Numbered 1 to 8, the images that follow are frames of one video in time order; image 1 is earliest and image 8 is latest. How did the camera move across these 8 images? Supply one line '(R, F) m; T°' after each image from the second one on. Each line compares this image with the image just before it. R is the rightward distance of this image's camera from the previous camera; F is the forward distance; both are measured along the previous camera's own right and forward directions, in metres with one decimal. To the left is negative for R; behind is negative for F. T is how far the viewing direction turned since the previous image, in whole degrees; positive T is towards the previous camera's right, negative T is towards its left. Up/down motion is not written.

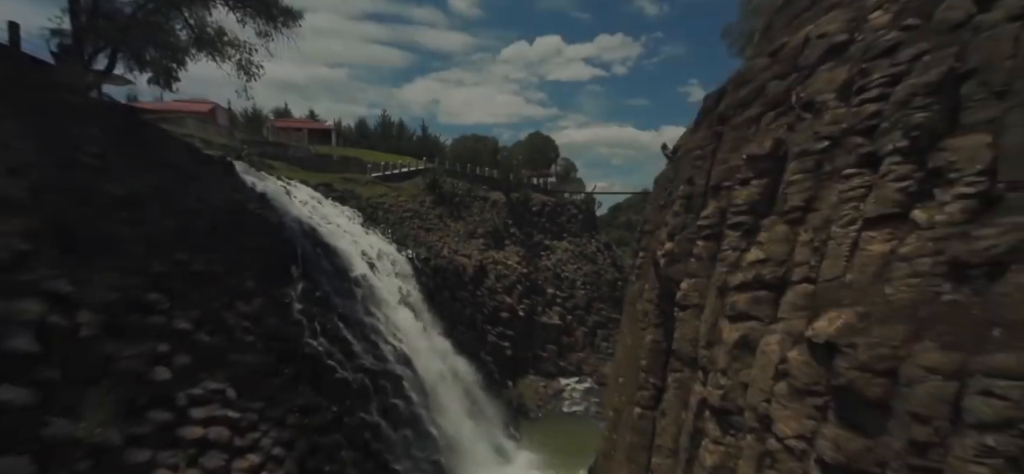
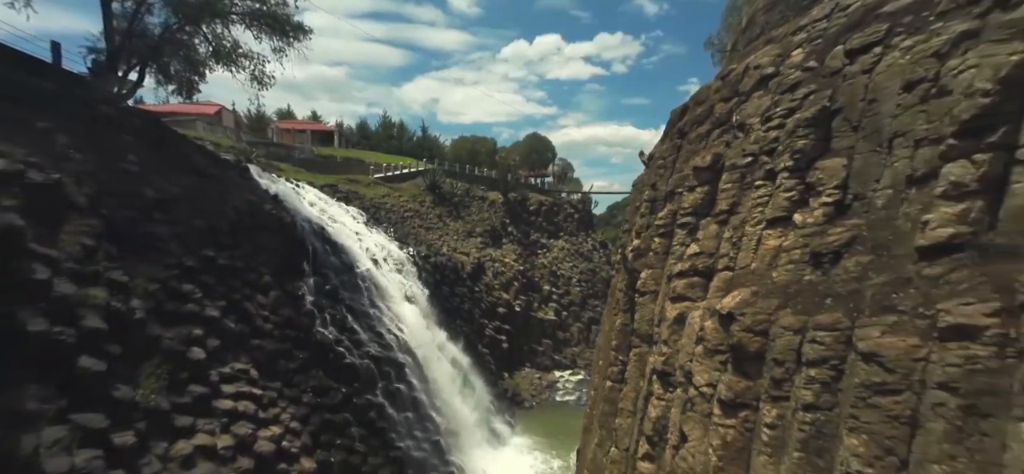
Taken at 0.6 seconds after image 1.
(+0.2, -1.2) m; 0°
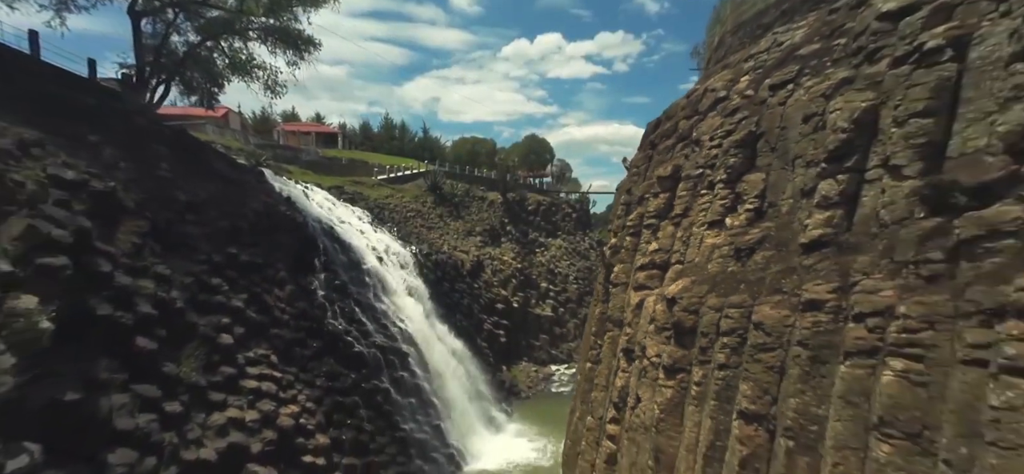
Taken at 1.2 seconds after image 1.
(+0.2, -1.2) m; 0°
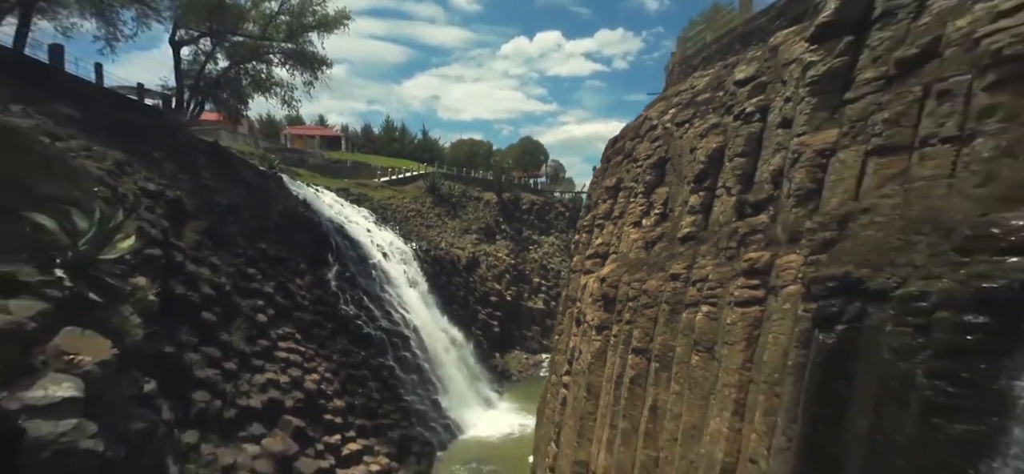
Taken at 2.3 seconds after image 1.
(+0.4, -2.3) m; 0°
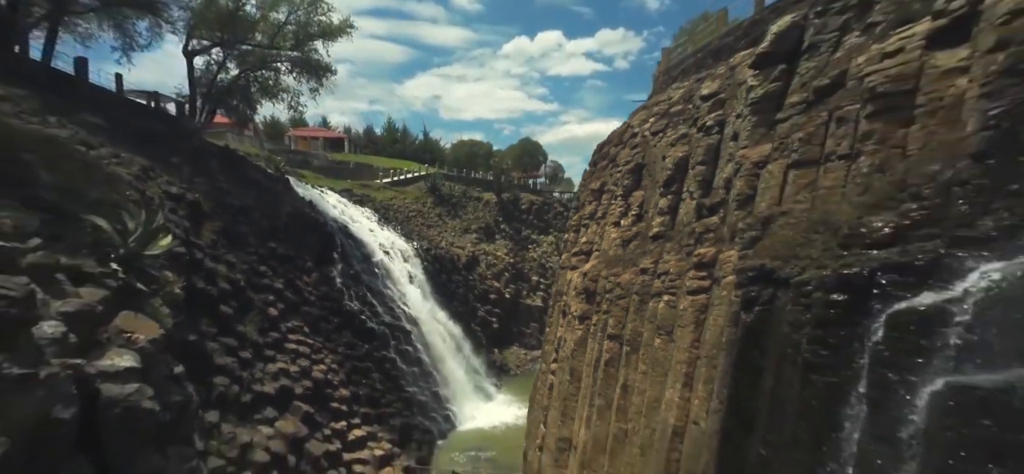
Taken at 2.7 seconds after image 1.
(+0.2, -0.9) m; 0°
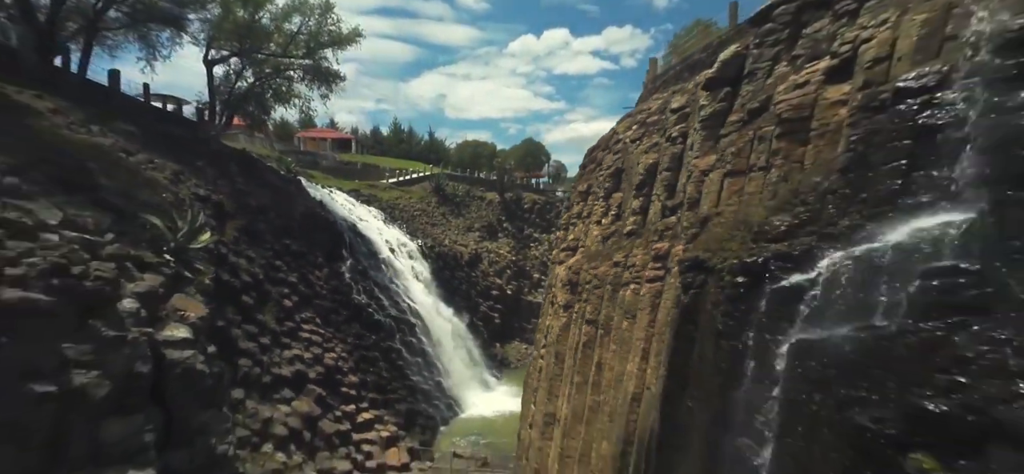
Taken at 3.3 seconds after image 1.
(+0.3, -1.1) m; -1°
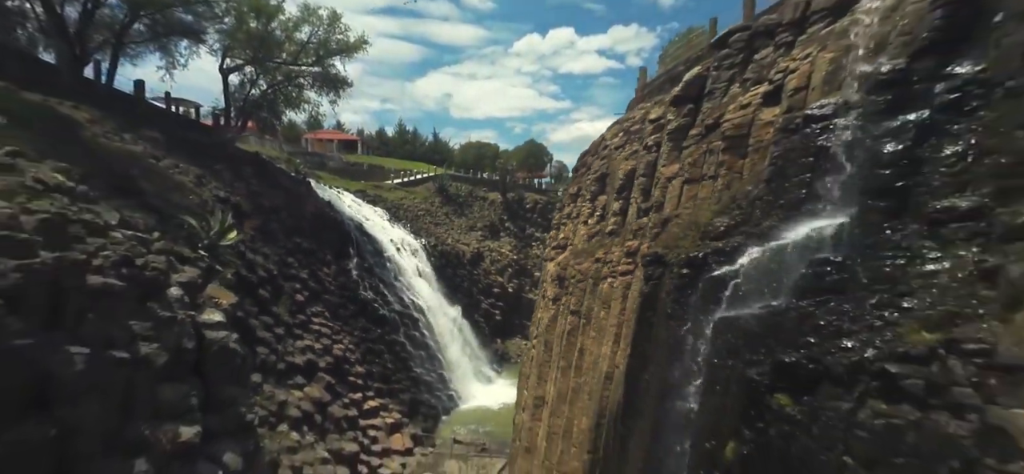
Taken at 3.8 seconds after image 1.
(+0.2, -1.0) m; -1°
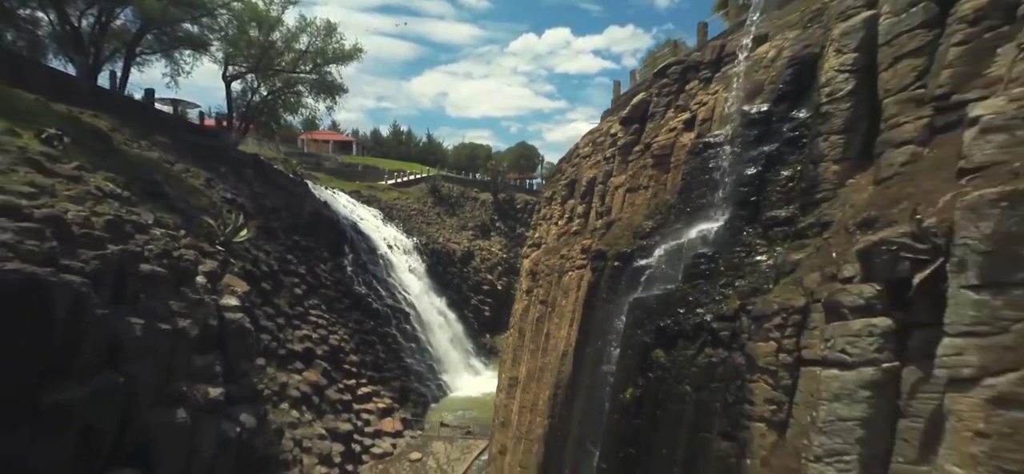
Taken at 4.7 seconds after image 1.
(+0.4, -1.4) m; +1°
